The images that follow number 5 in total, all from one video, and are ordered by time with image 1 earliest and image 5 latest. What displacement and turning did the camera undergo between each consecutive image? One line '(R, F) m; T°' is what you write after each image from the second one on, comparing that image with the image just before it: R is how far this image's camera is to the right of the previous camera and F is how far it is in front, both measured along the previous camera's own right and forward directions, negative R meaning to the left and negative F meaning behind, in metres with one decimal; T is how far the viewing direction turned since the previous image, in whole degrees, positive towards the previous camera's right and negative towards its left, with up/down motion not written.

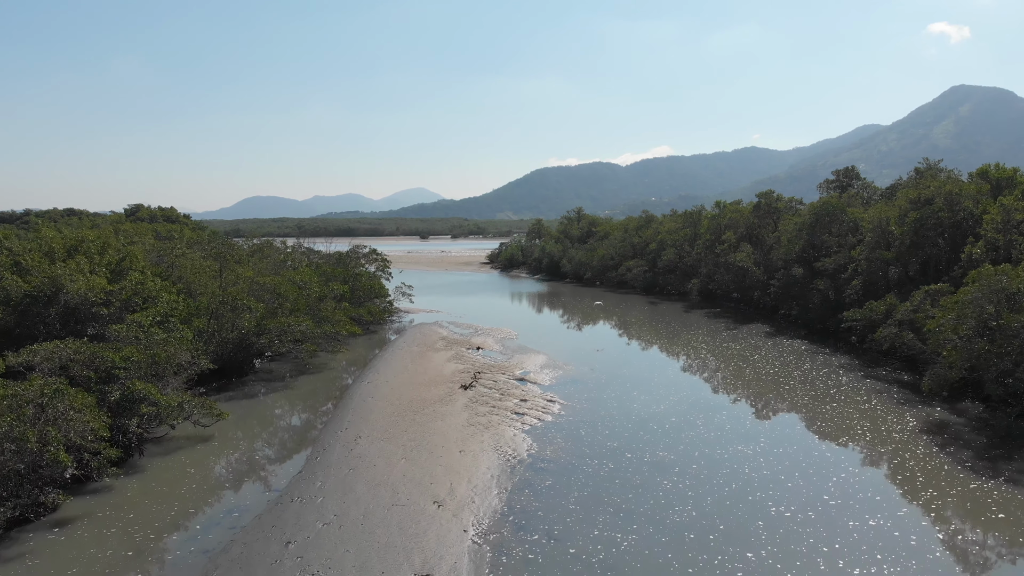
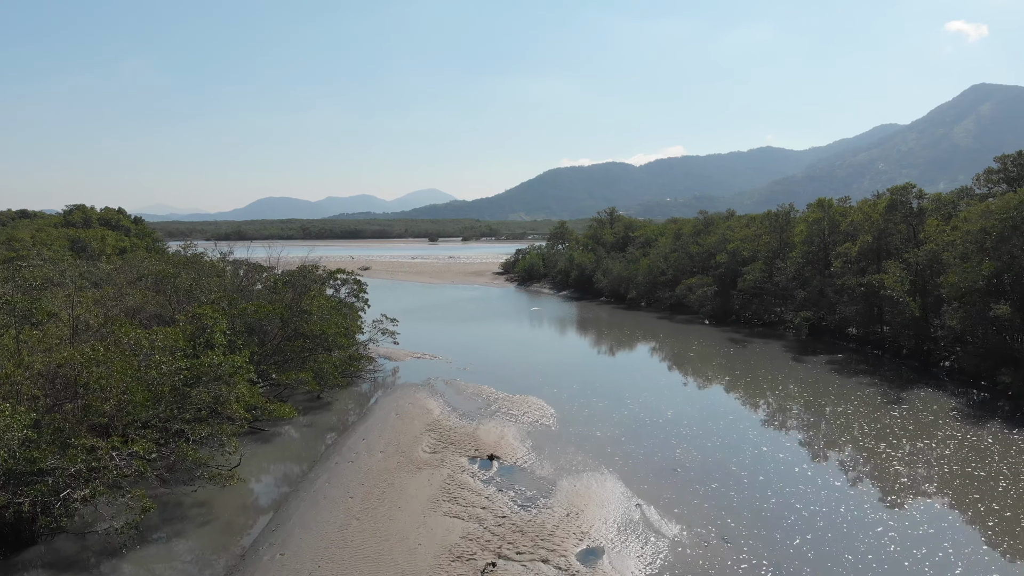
(-0.4, +9.9) m; -1°
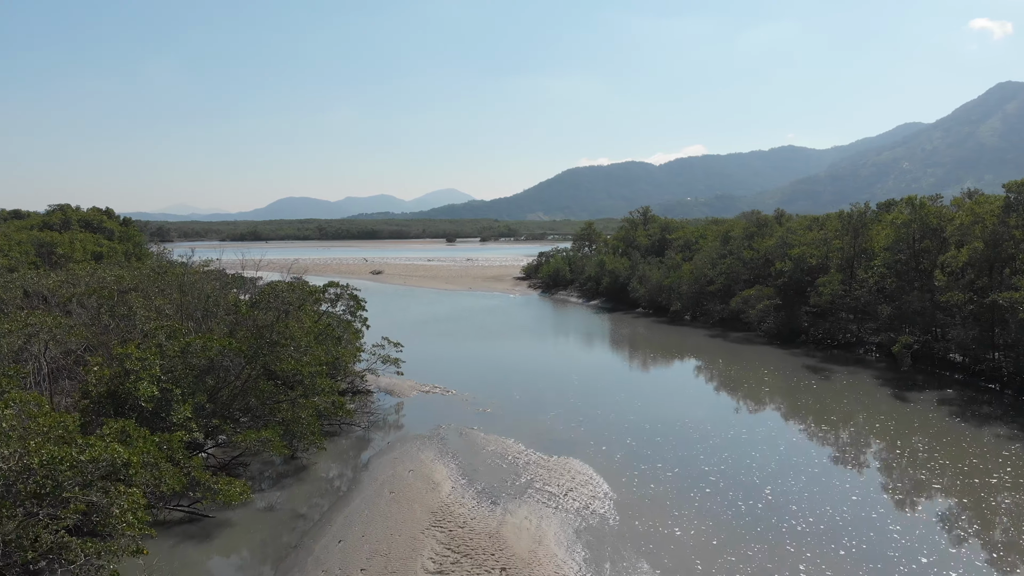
(-0.2, +4.2) m; -1°
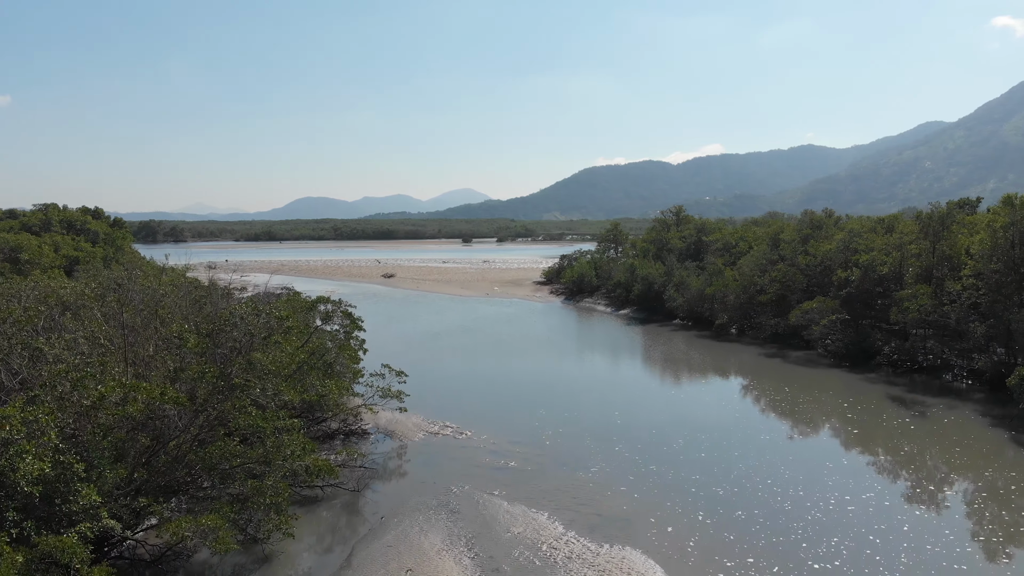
(-0.2, +3.3) m; -1°
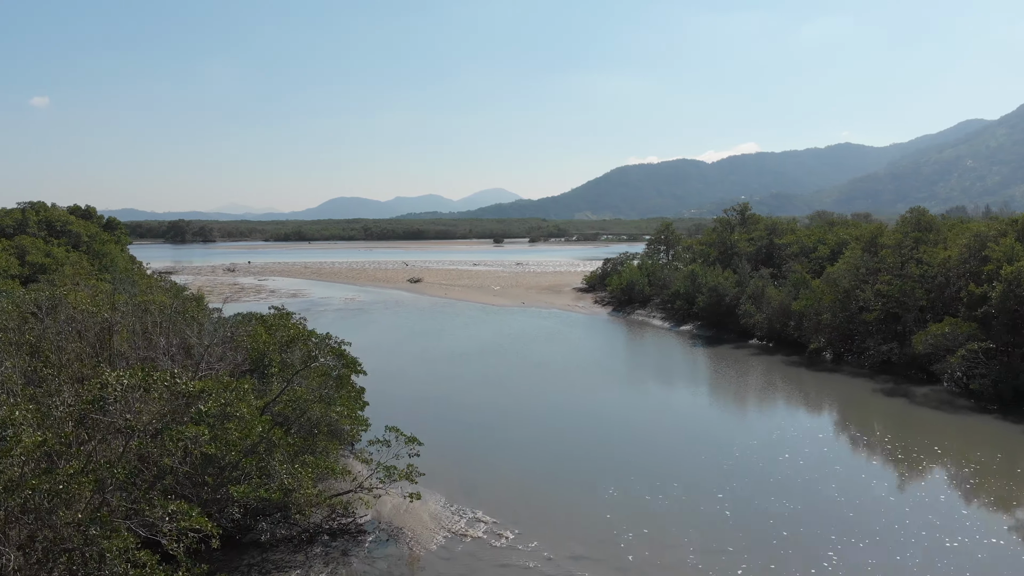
(-0.3, +4.6) m; -2°
